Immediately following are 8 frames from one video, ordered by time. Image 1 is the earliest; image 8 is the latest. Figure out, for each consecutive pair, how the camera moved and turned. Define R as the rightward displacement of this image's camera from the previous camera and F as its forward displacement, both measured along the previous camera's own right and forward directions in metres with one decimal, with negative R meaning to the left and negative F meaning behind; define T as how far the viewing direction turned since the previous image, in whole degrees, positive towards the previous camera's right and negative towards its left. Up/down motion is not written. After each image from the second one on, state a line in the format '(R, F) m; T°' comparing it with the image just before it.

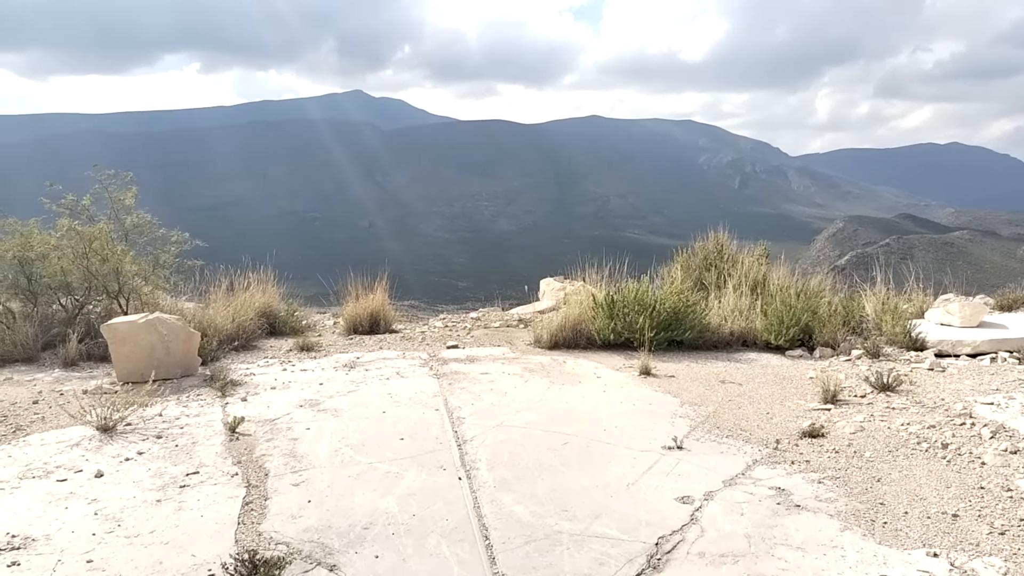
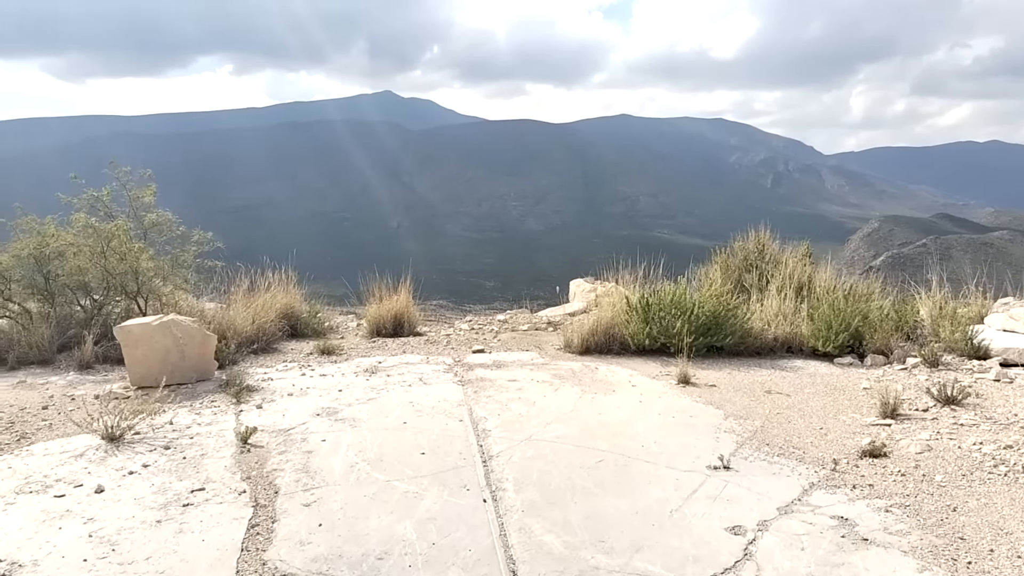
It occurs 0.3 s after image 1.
(0.0, +0.3) m; -2°
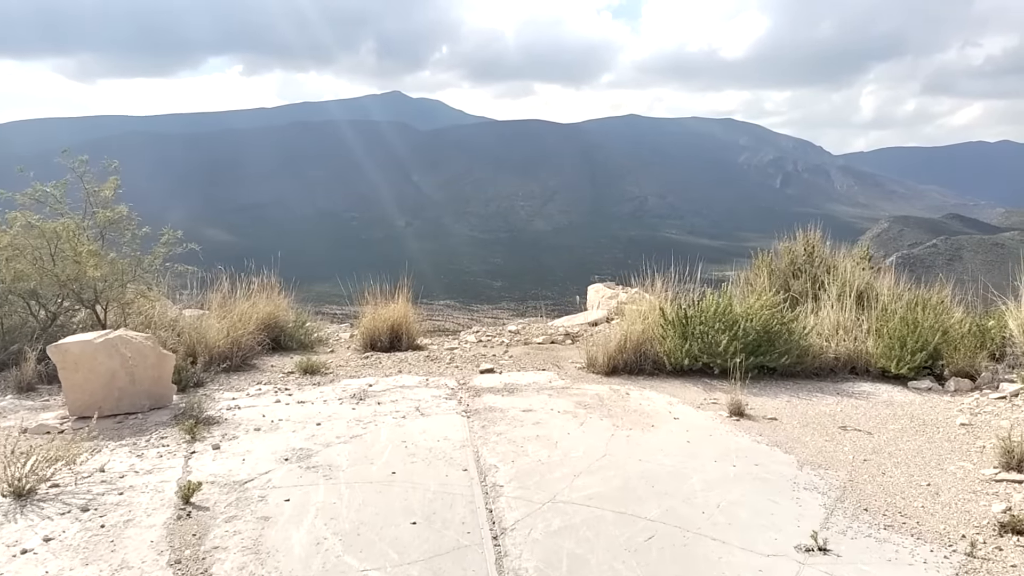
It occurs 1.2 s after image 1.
(0.0, +0.9) m; -1°
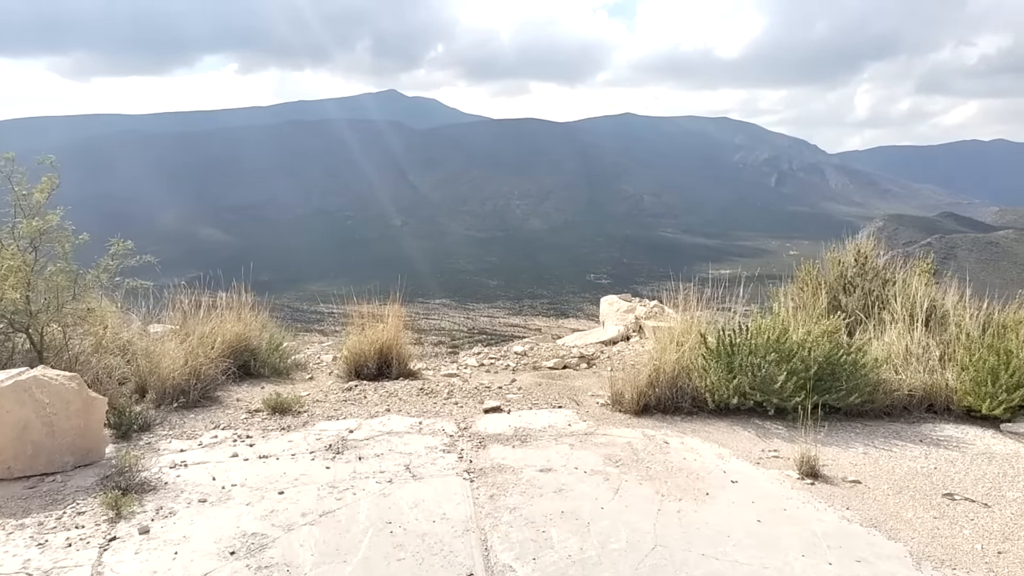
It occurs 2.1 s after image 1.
(-0.1, +0.9) m; 0°
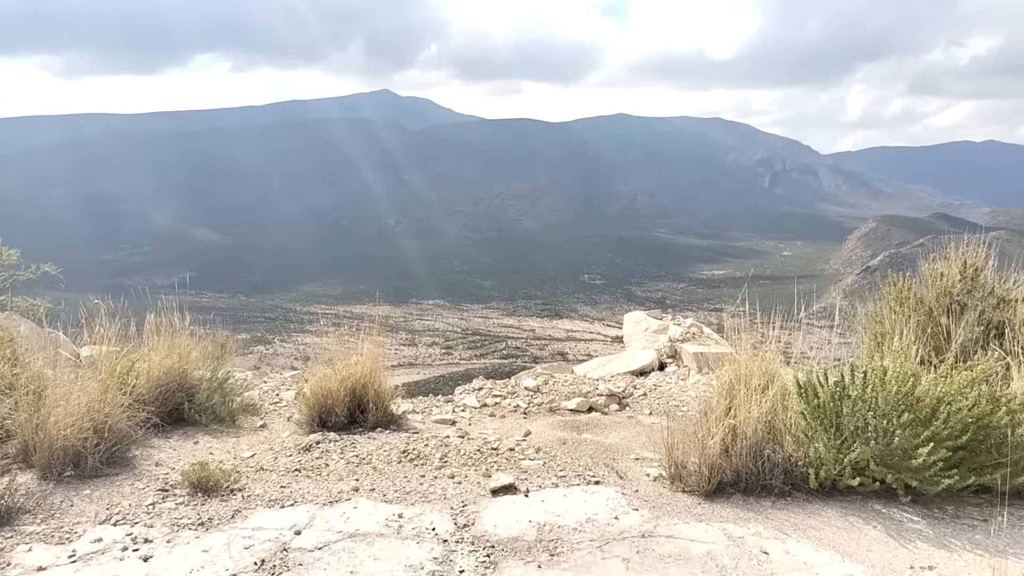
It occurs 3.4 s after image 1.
(-0.1, +1.3) m; 0°
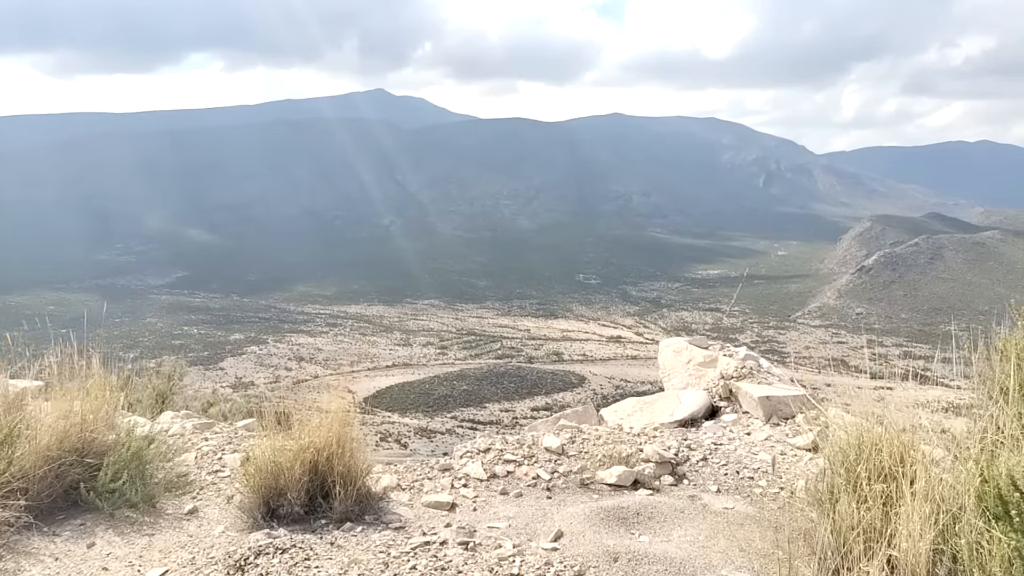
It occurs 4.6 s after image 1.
(-0.1, +1.2) m; 0°
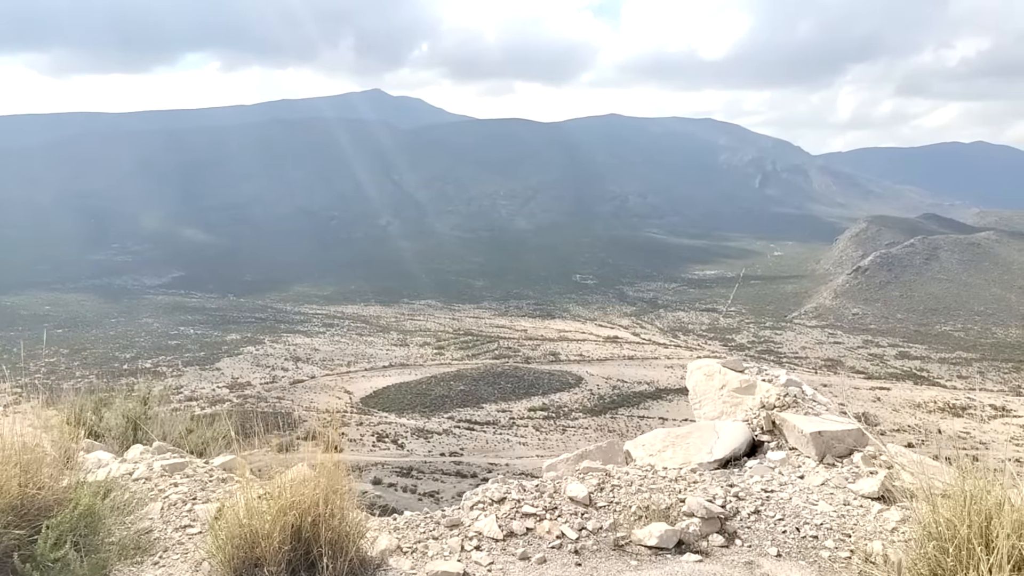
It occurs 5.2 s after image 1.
(-0.3, -0.1) m; 0°
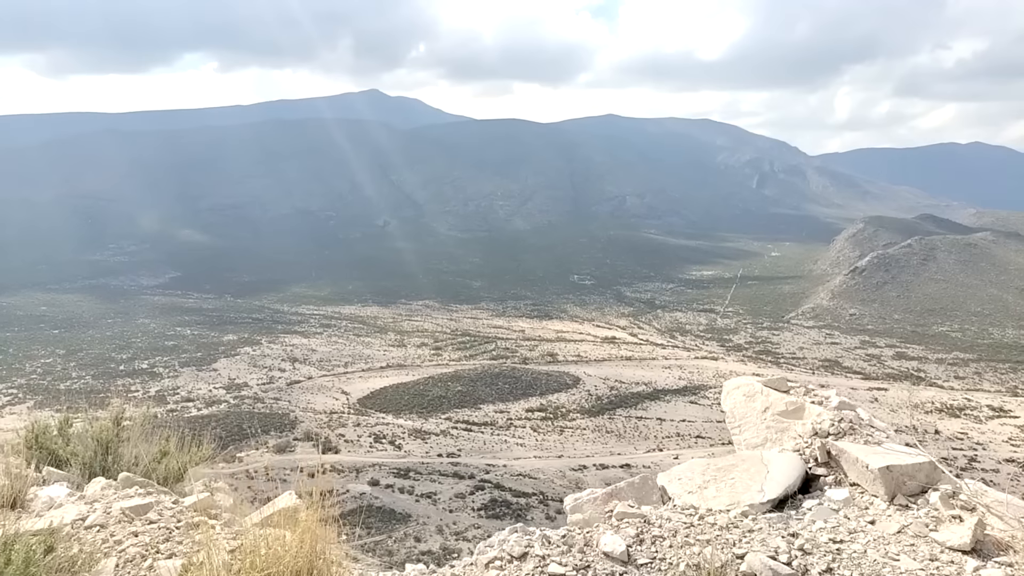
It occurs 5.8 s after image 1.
(+0.2, -0.2) m; 0°
